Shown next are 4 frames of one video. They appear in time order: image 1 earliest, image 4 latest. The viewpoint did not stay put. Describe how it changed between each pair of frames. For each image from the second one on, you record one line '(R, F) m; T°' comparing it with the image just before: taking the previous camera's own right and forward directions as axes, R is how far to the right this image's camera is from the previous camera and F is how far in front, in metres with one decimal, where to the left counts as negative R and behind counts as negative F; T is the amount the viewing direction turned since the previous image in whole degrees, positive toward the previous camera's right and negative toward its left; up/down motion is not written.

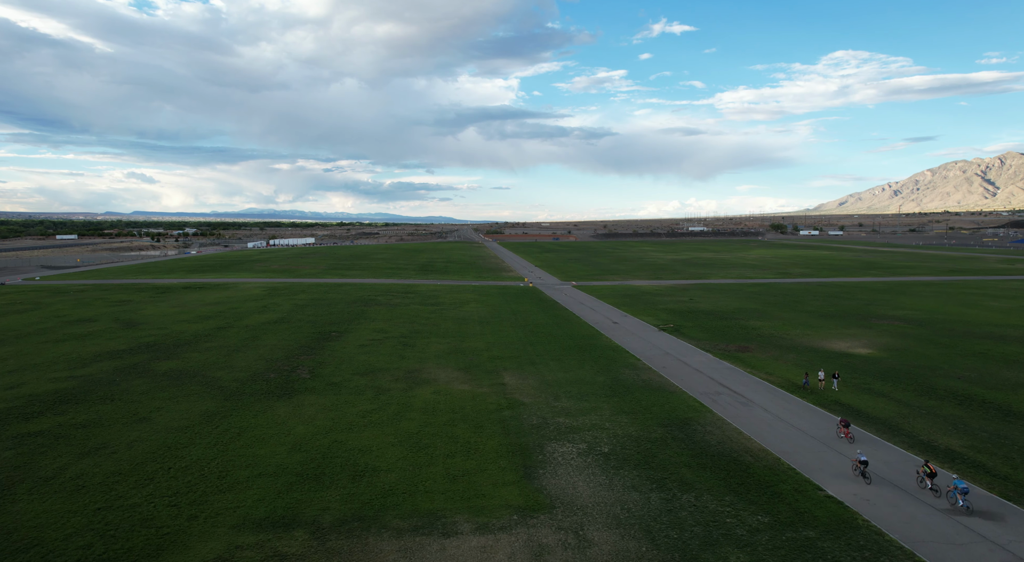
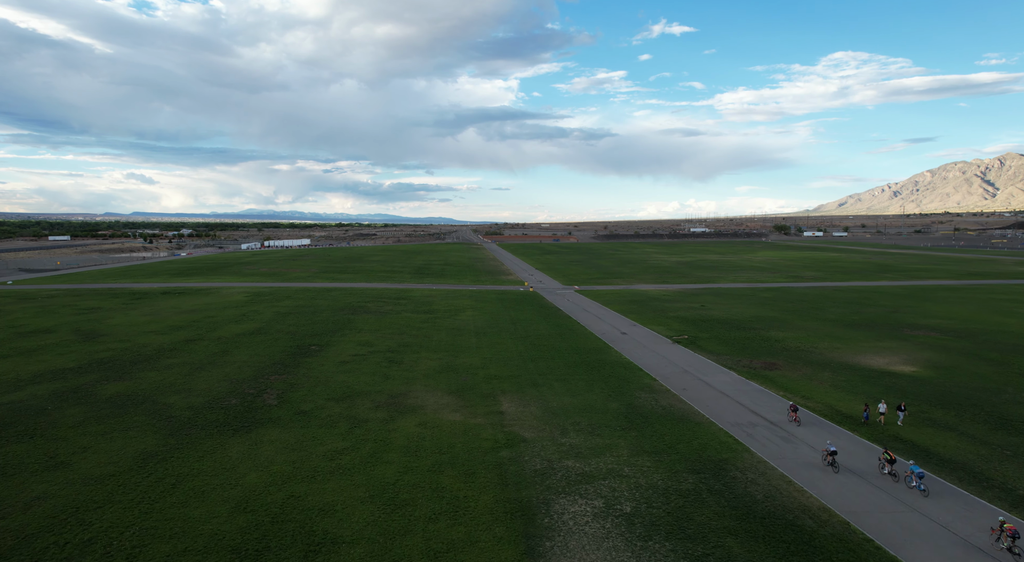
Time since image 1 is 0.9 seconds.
(0.0, +3.4) m; 0°
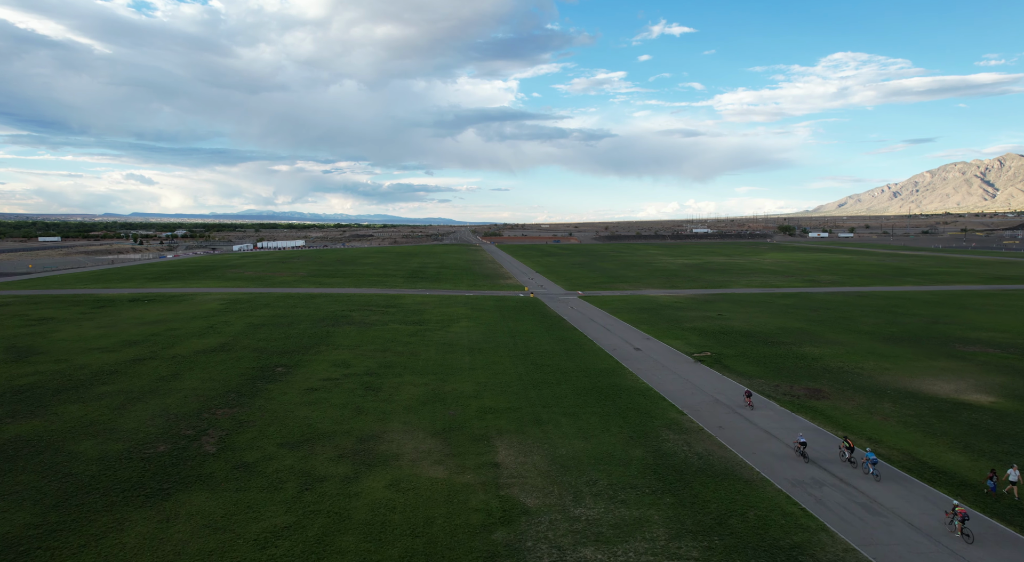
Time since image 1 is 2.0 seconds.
(0.0, +4.4) m; 0°
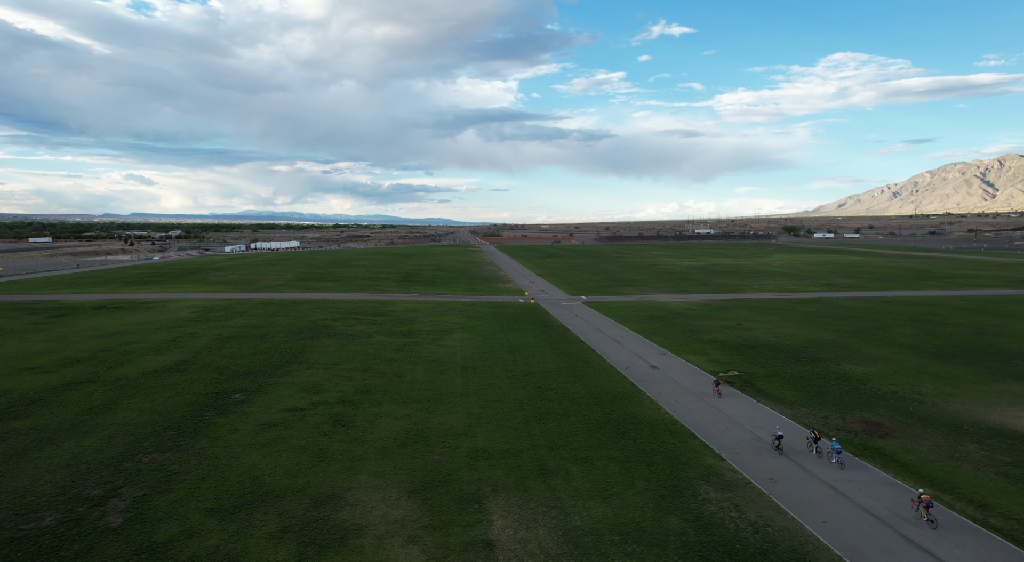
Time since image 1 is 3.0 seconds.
(0.0, +4.1) m; 0°
